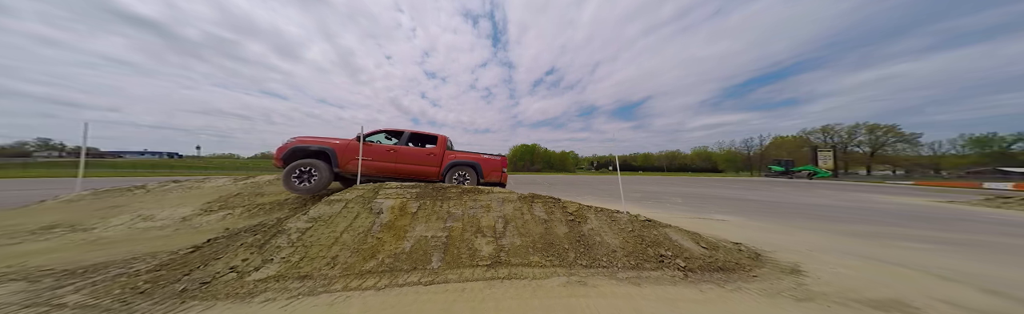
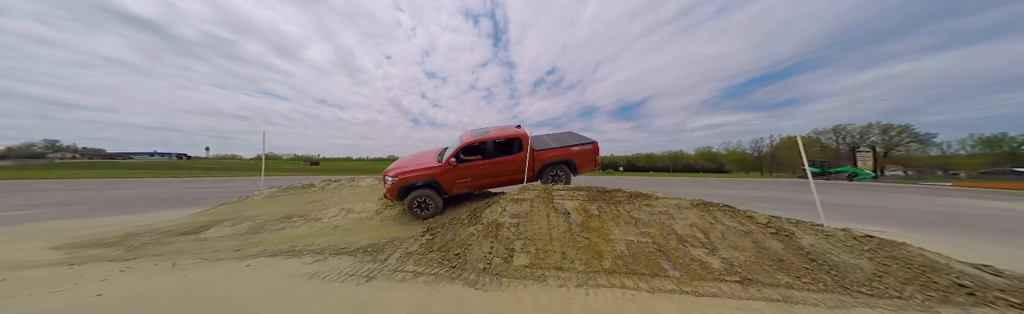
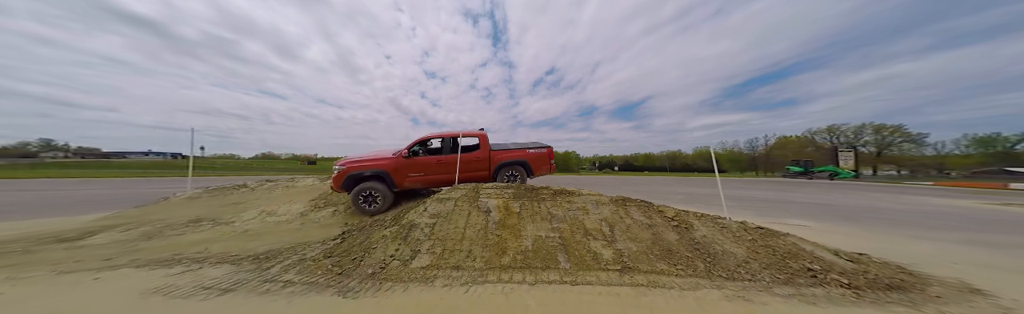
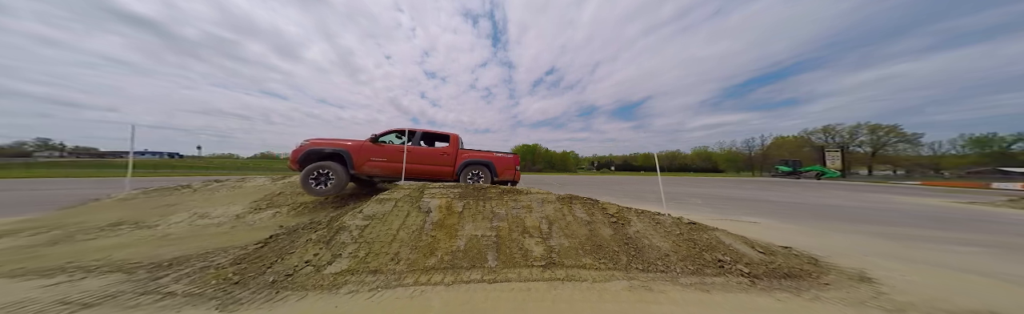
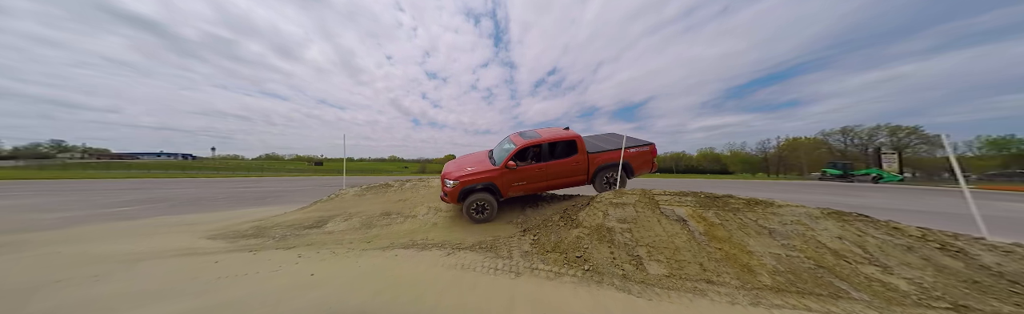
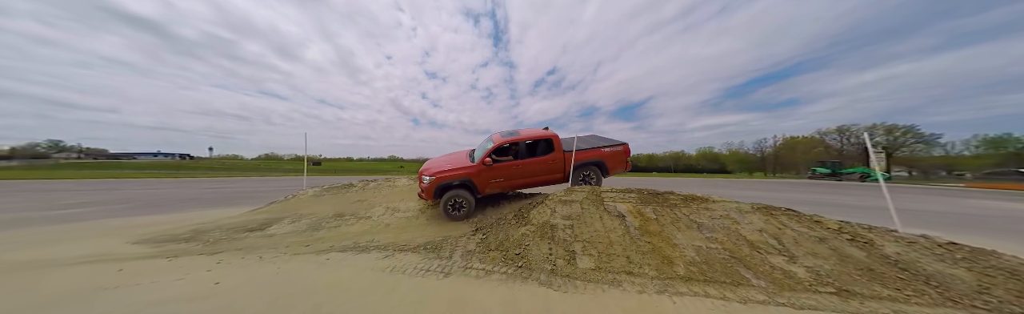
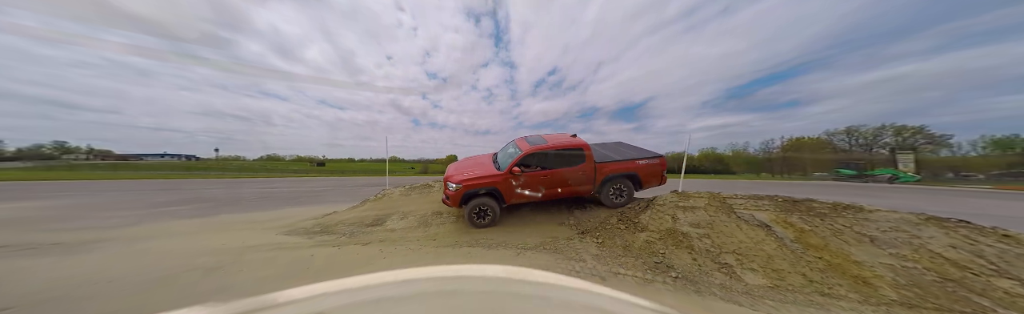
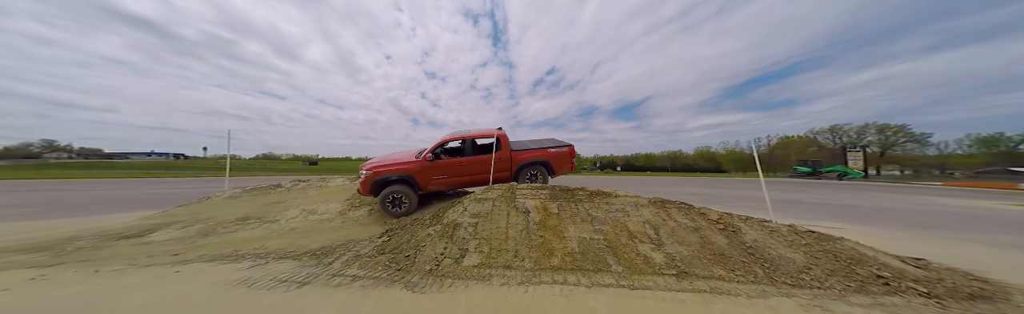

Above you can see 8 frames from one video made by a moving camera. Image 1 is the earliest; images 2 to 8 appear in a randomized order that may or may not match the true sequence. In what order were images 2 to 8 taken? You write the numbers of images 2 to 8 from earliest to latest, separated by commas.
4, 3, 8, 2, 6, 5, 7
